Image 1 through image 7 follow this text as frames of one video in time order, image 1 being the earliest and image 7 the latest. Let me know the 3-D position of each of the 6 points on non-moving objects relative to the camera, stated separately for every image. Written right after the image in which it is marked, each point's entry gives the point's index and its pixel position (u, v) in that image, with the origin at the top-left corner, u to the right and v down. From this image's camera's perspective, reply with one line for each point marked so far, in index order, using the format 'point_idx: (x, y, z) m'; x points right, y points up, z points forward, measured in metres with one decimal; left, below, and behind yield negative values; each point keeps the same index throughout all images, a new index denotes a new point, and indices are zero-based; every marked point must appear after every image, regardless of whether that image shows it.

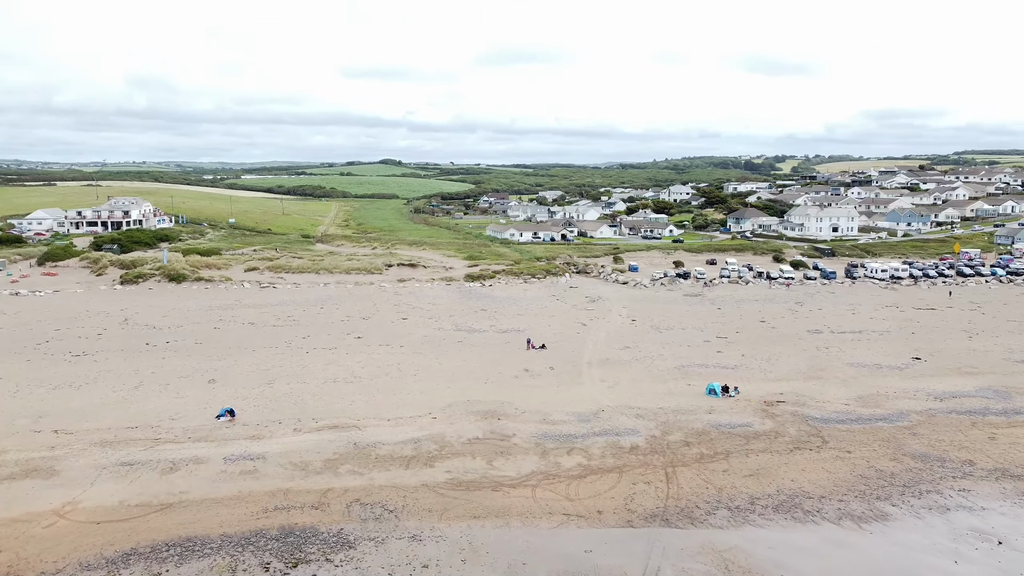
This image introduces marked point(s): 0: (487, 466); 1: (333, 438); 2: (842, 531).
0: (-0.5, -3.9, +17.9) m
1: (-4.2, -3.5, +19.2) m
2: (+6.1, -4.5, +15.1) m
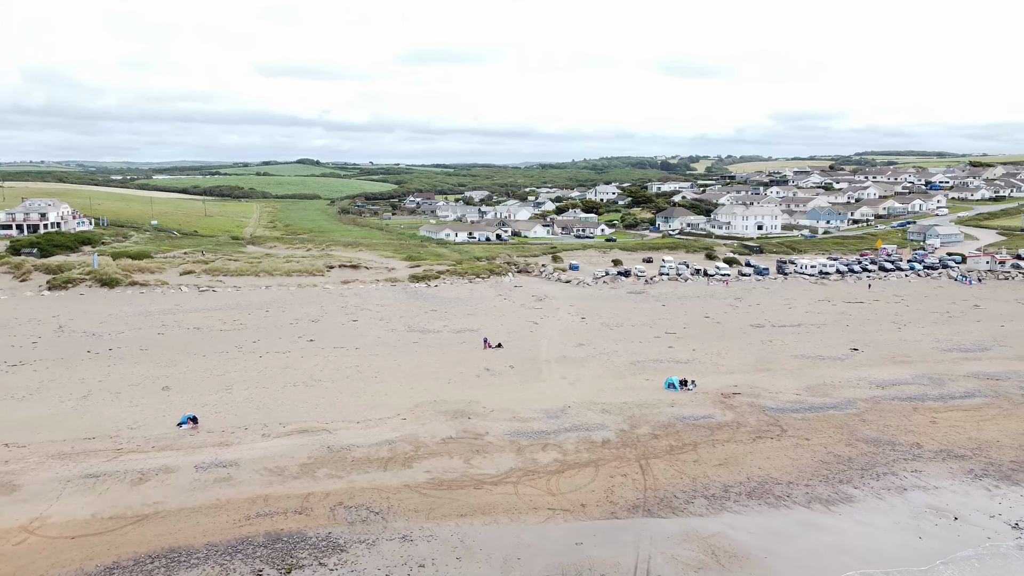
0: (-1.0, -3.9, +18.0) m
1: (-4.8, -3.6, +19.0) m
2: (+5.9, -4.4, +16.0) m
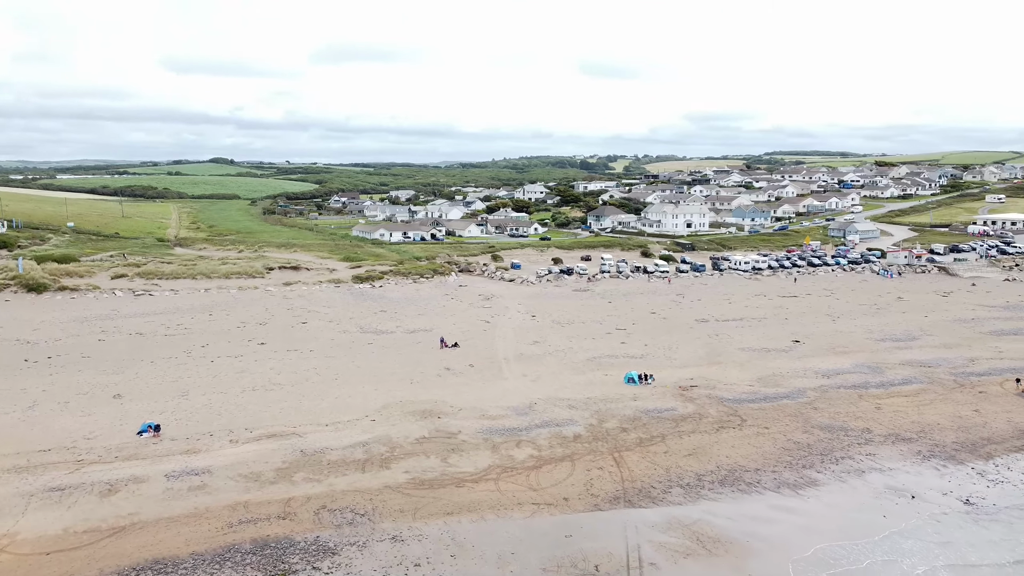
0: (-1.5, -3.9, +18.1) m
1: (-5.4, -3.6, +18.7) m
2: (+5.6, -4.3, +16.8) m
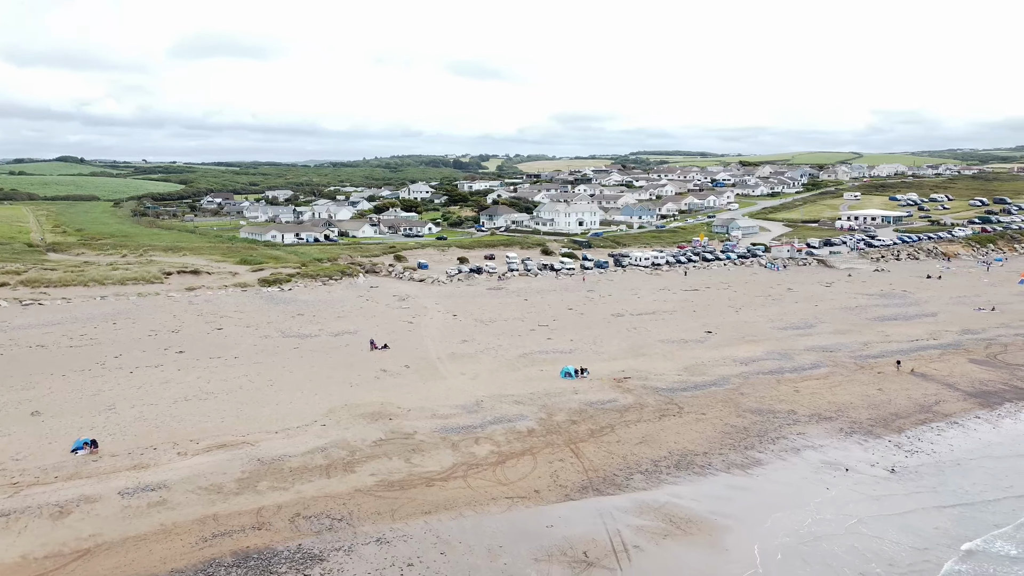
0: (-2.3, -3.9, +18.1) m
1: (-6.2, -3.7, +18.1) m
2: (+4.9, -4.1, +17.9) m
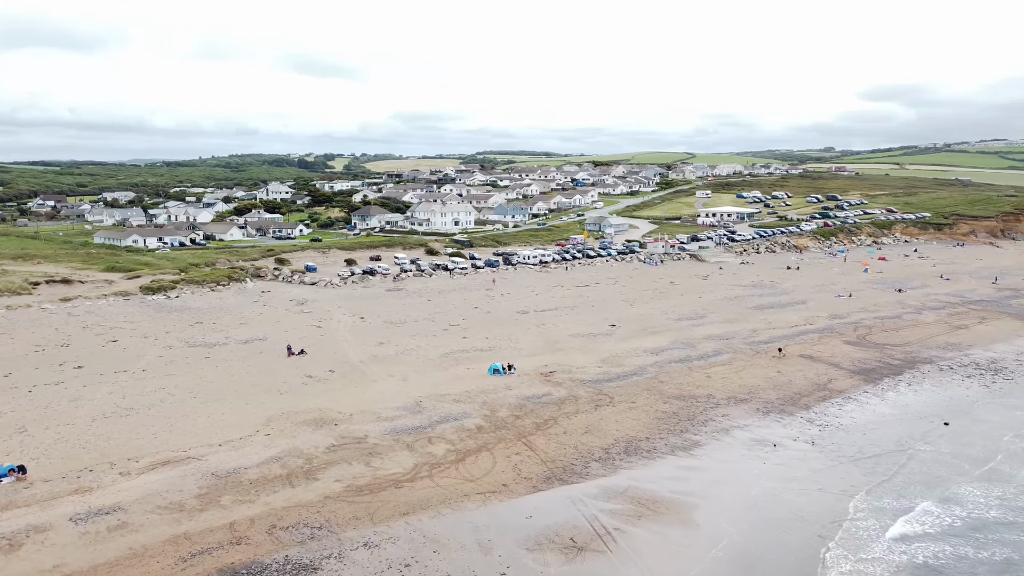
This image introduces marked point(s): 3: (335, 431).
0: (-3.1, -4.0, +18.0) m
1: (-6.9, -3.9, +17.2) m
2: (+4.0, -4.0, +19.2) m
3: (-4.3, -3.5, +20.0) m
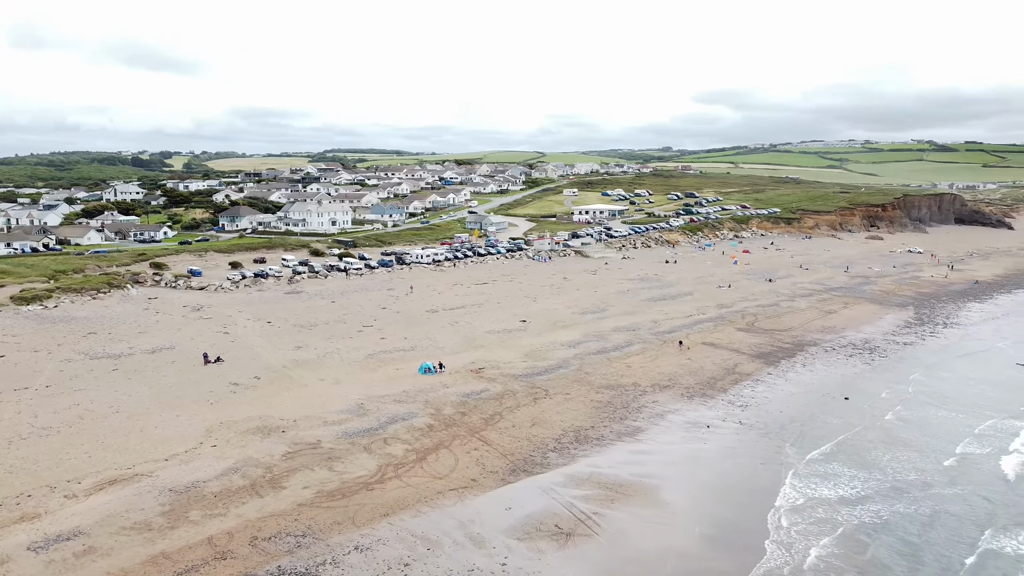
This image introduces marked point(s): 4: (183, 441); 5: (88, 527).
0: (-3.9, -4.0, +17.7) m
1: (-7.5, -4.1, +16.3) m
2: (+2.9, -3.8, +20.2) m
3: (-5.4, -3.5, +19.4) m
4: (-7.6, -3.6, +19.1) m
5: (-7.7, -4.3, +14.9) m
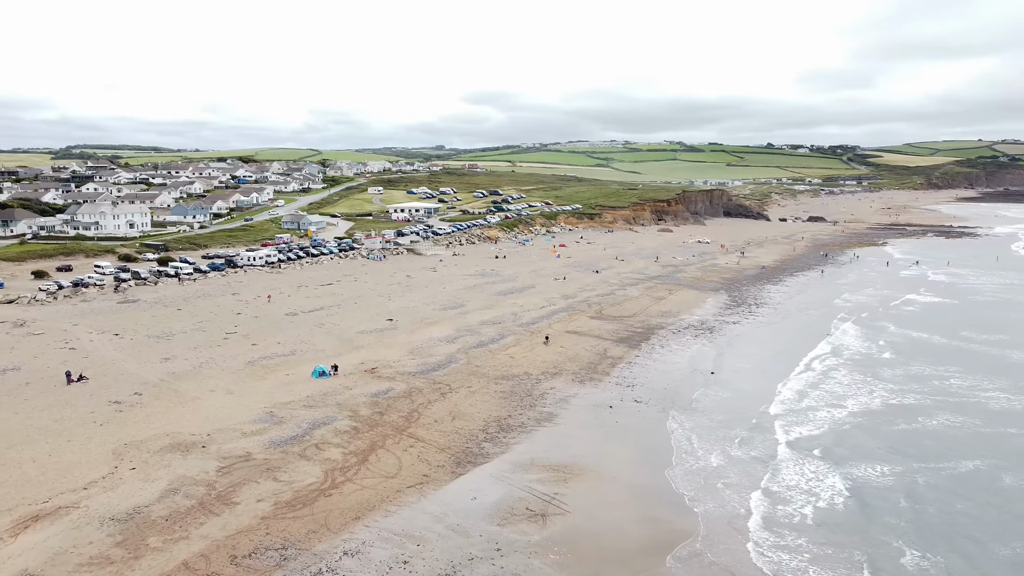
0: (-4.8, -4.1, +17.1) m
1: (-7.8, -4.2, +14.7) m
2: (+1.0, -3.6, +21.3) m
3: (-6.8, -3.7, +18.3) m
4: (-8.8, -3.8, +17.3) m
5: (-7.7, -4.5, +13.2) m
